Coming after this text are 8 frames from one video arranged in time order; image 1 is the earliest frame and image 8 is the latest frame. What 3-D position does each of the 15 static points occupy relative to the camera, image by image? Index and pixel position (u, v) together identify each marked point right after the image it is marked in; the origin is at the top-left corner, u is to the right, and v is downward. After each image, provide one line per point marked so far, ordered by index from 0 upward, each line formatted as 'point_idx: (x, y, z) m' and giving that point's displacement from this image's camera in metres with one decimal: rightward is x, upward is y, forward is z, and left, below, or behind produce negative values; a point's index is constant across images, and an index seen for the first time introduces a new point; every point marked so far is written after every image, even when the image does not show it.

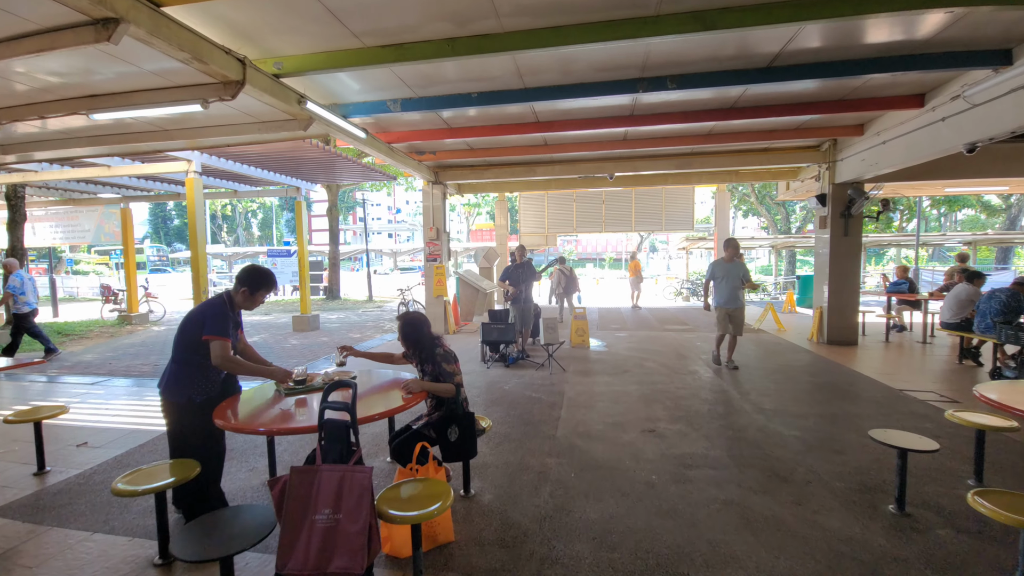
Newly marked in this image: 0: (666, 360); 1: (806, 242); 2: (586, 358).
0: (+2.3, -1.1, +6.6) m
1: (+12.1, +1.9, +18.5) m
2: (+1.1, -1.1, +6.8) m
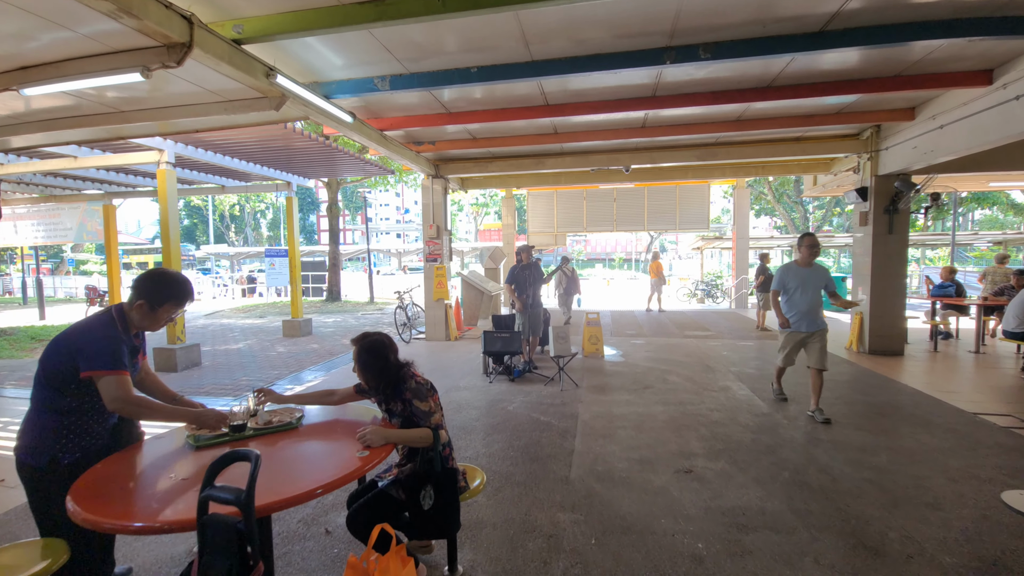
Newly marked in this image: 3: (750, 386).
0: (+2.4, -1.1, +5.9) m
1: (+12.4, +1.9, +17.6) m
2: (+1.2, -1.1, +6.0) m
3: (+2.8, -1.2, +5.4) m
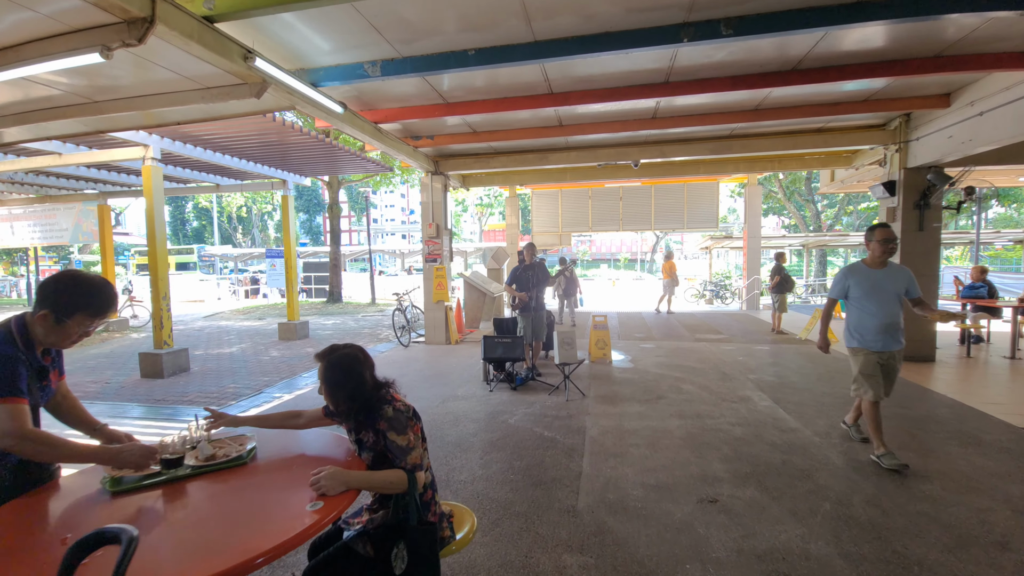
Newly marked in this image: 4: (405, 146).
0: (+2.4, -1.1, +5.5) m
1: (+12.5, +1.8, +17.0) m
2: (+1.2, -1.1, +5.6) m
3: (+2.9, -1.2, +4.9) m
4: (-1.7, +2.3, +7.1) m
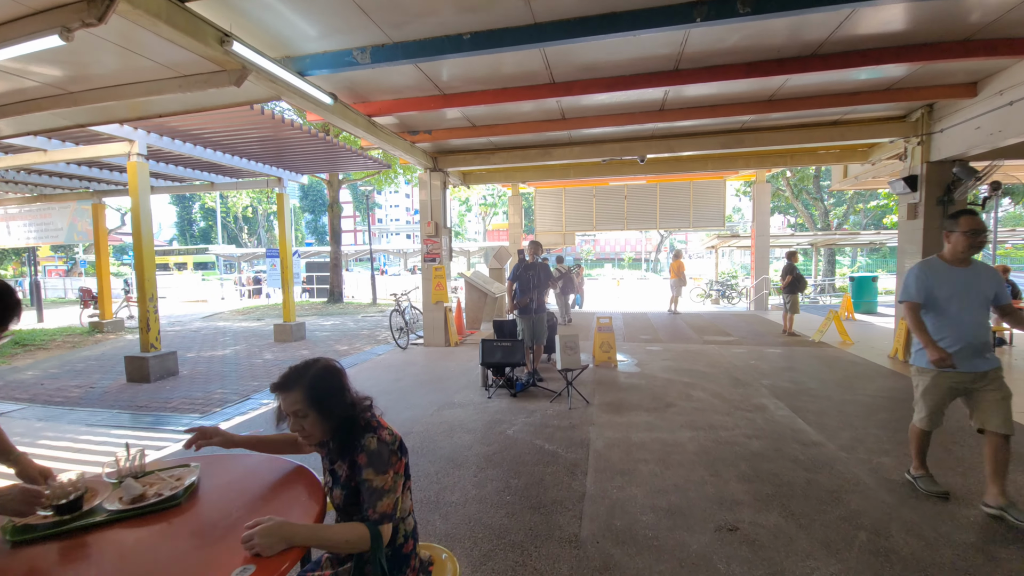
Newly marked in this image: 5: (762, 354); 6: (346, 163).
0: (+2.4, -1.2, +5.1) m
1: (+12.7, +1.8, +16.6) m
2: (+1.2, -1.1, +5.3) m
3: (+2.9, -1.2, +4.6) m
4: (-1.7, +2.2, +6.8) m
5: (+3.9, -1.0, +7.0) m
6: (-3.4, +2.6, +9.2) m
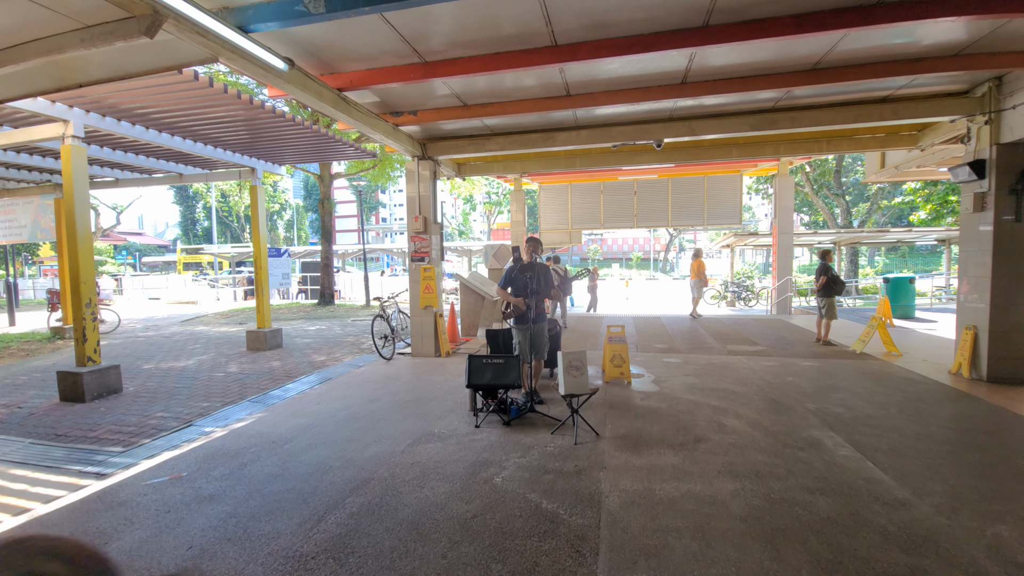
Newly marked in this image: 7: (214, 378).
0: (+2.3, -1.2, +4.2) m
1: (+12.7, +1.8, +15.6) m
2: (+1.2, -1.2, +4.4) m
3: (+2.8, -1.3, +3.7) m
4: (-1.7, +2.2, +6.0) m
5: (+3.9, -1.1, +6.1) m
6: (-3.4, +2.5, +8.3) m
7: (-3.9, -1.2, +5.9) m
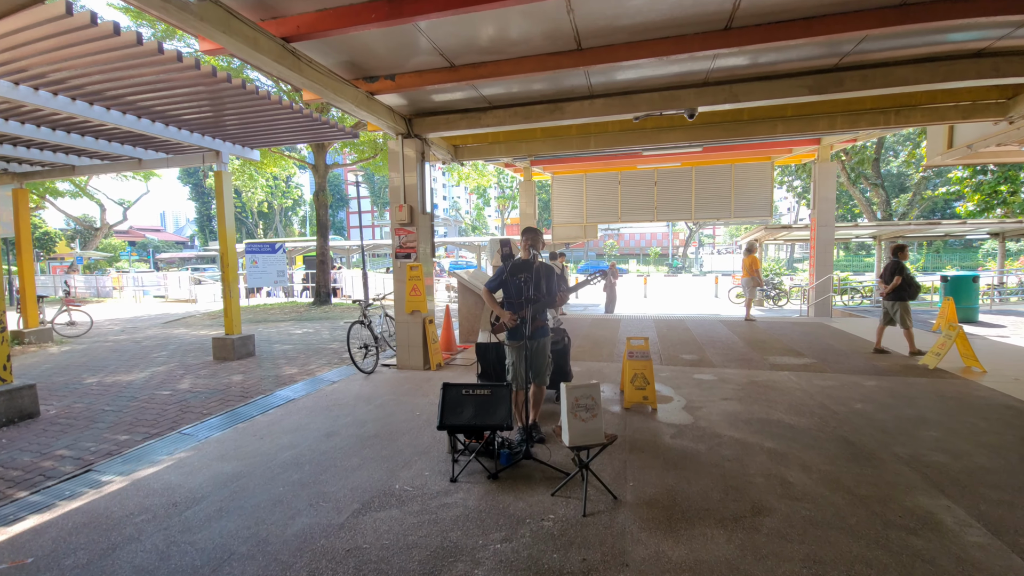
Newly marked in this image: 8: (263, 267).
0: (+2.2, -1.3, +3.1) m
1: (+13.0, +1.9, +14.1) m
2: (+1.1, -1.2, +3.4) m
3: (+2.7, -1.3, +2.6) m
4: (-1.7, +2.2, +5.0) m
5: (+3.9, -1.1, +5.0) m
6: (-3.4, +2.5, +7.4) m
7: (-4.0, -1.2, +5.0) m
8: (-7.9, +0.7, +14.3) m
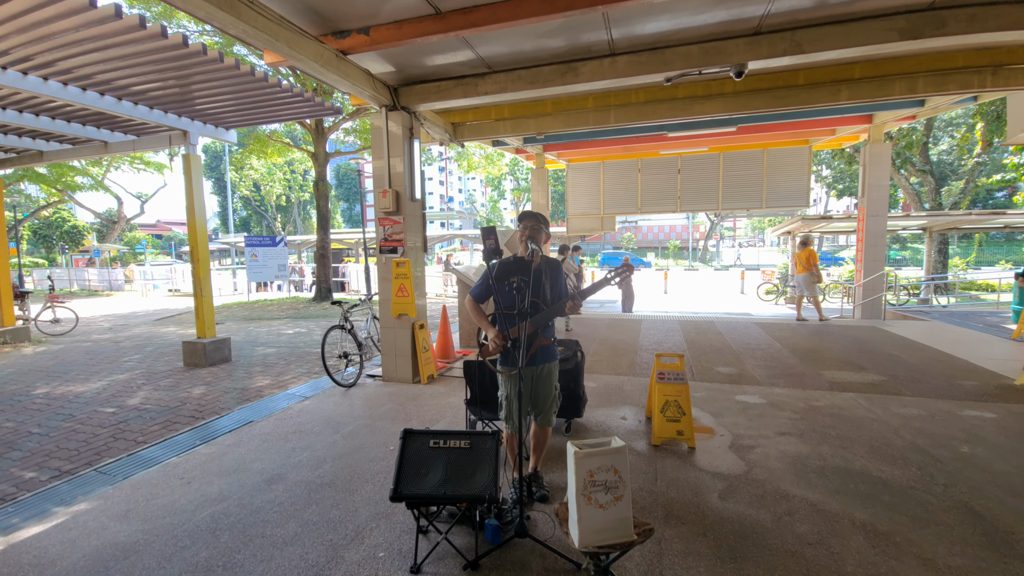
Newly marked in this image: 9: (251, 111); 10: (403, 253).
0: (+2.2, -1.3, +2.1) m
1: (+13.4, +1.9, +12.6) m
2: (+1.0, -1.3, +2.4) m
3: (+2.6, -1.4, +1.6) m
4: (-1.7, +2.2, +4.1) m
5: (+3.9, -1.1, +3.9) m
6: (-3.2, +2.6, +6.5) m
7: (-4.0, -1.2, +4.3) m
8: (-7.5, +0.8, +13.6) m
9: (-3.6, +2.5, +6.4) m
10: (-1.2, +0.4, +5.1) m
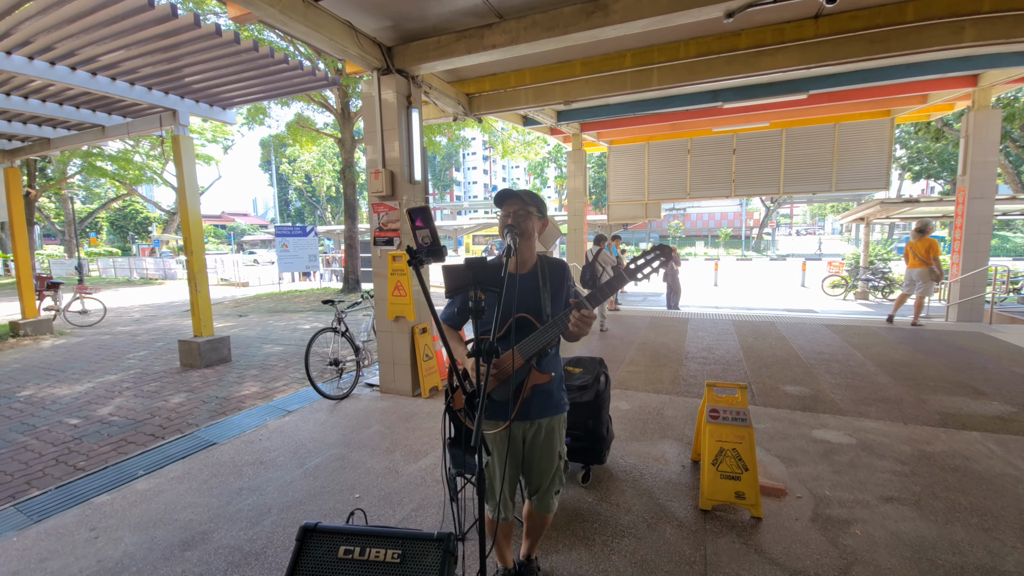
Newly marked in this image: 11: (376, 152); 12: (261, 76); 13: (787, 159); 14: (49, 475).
0: (+2.0, -1.4, +1.1) m
1: (+14.2, +2.0, +10.4) m
2: (+0.9, -1.4, +1.5) m
3: (+2.4, -1.5, +0.5) m
4: (-1.6, +2.2, +3.4) m
5: (+3.9, -1.2, +2.7) m
6: (-2.9, +2.6, +5.9) m
7: (-3.9, -1.2, +3.9) m
8: (-6.5, +1.1, +13.4) m
9: (-3.3, +2.6, +5.8) m
10: (-1.1, +0.4, +4.4) m
11: (-1.3, +1.4, +4.5) m
12: (-2.9, +2.6, +5.6) m
13: (+6.5, +3.1, +10.5) m
14: (-3.2, -1.3, +3.1) m
